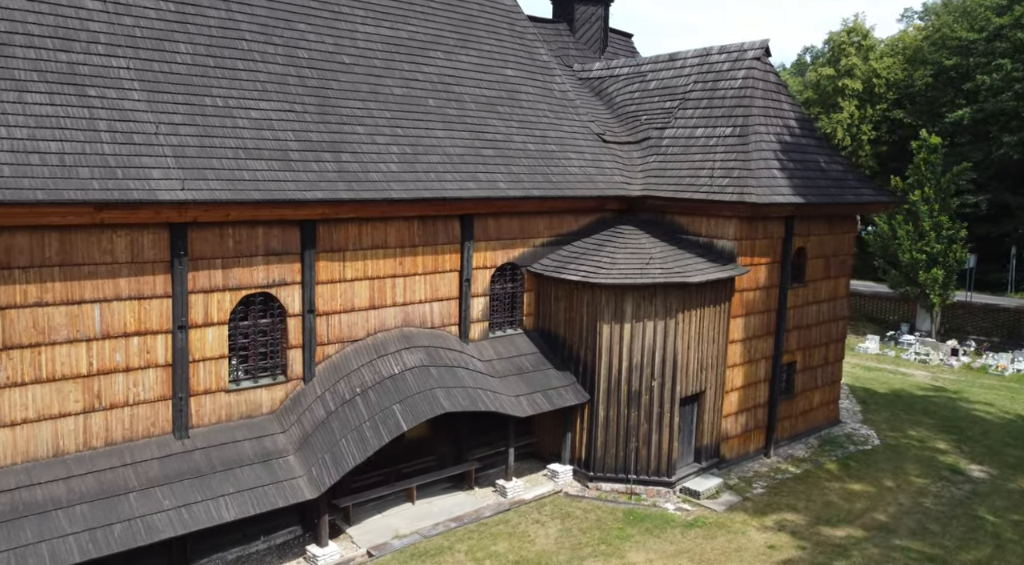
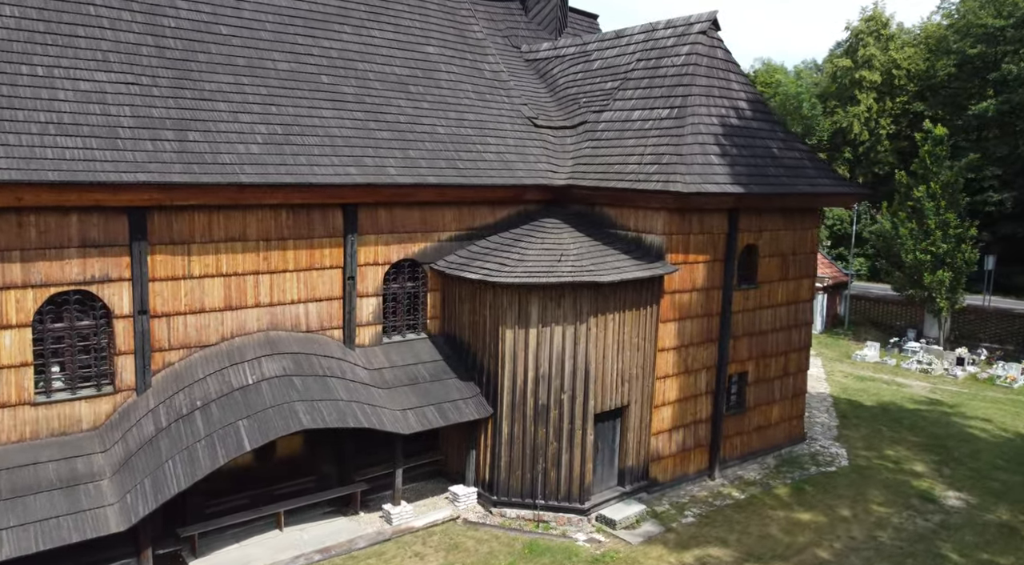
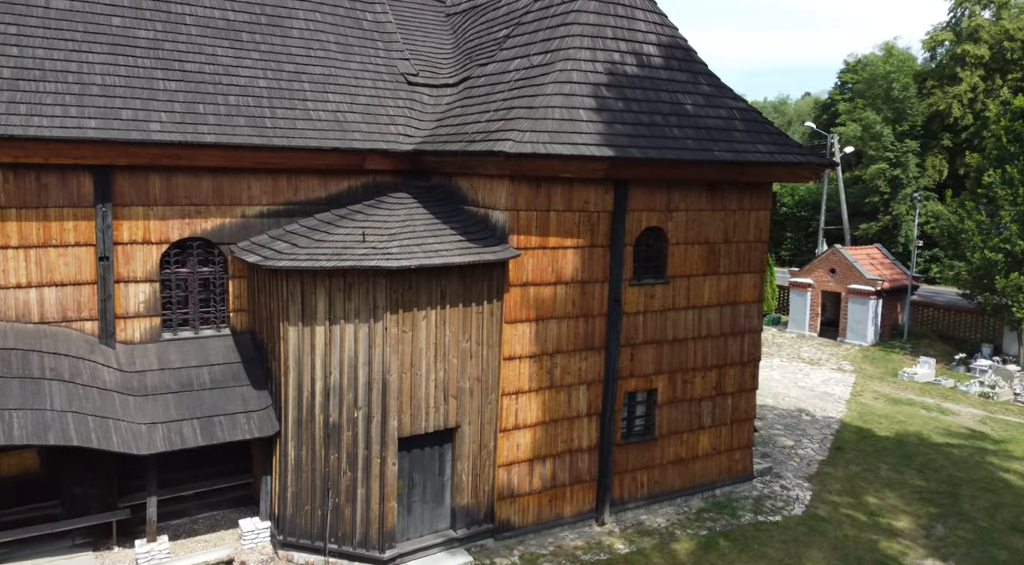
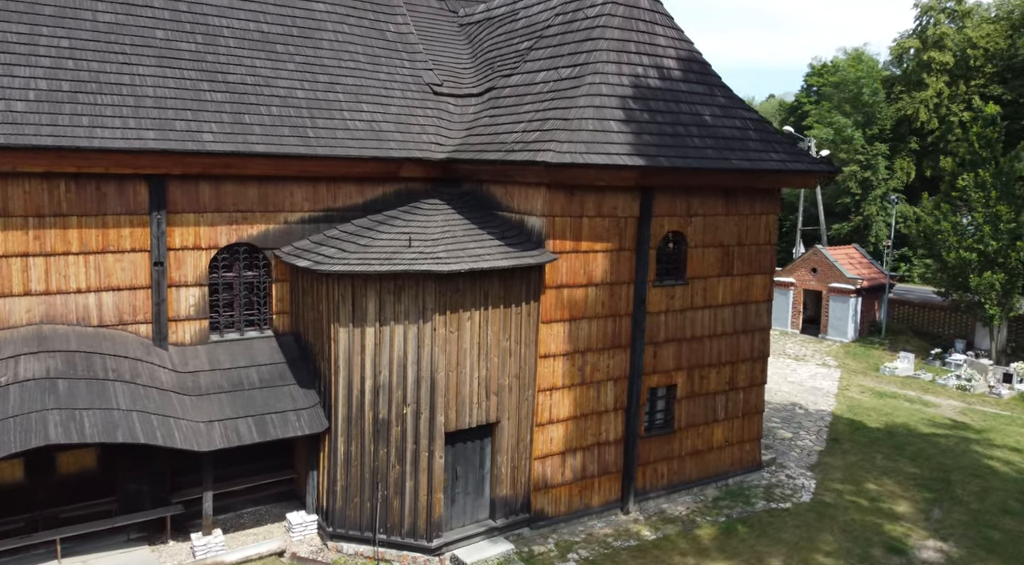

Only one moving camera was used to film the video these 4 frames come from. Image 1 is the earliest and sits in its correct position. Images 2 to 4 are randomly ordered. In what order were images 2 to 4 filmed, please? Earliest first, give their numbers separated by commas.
2, 4, 3
